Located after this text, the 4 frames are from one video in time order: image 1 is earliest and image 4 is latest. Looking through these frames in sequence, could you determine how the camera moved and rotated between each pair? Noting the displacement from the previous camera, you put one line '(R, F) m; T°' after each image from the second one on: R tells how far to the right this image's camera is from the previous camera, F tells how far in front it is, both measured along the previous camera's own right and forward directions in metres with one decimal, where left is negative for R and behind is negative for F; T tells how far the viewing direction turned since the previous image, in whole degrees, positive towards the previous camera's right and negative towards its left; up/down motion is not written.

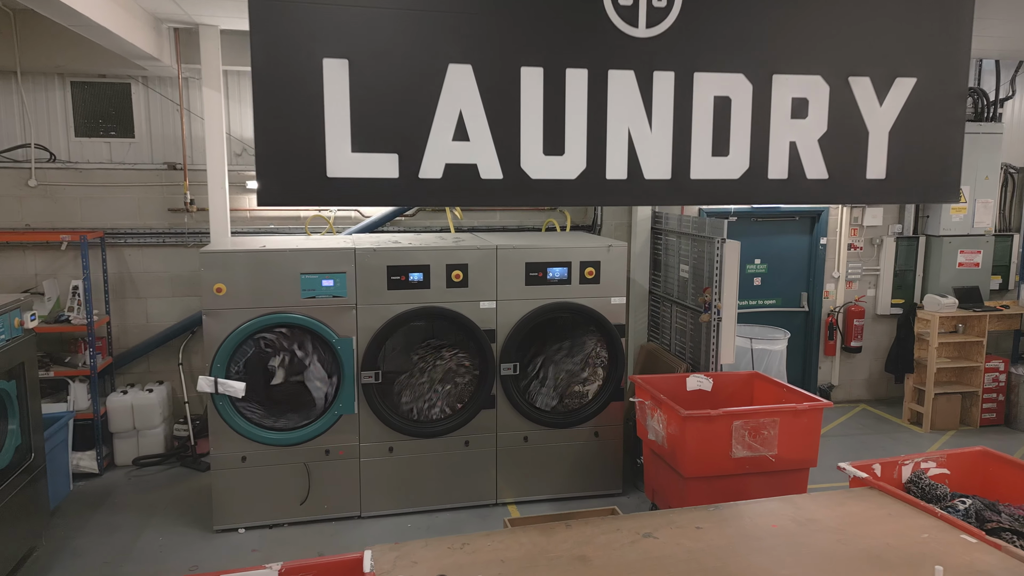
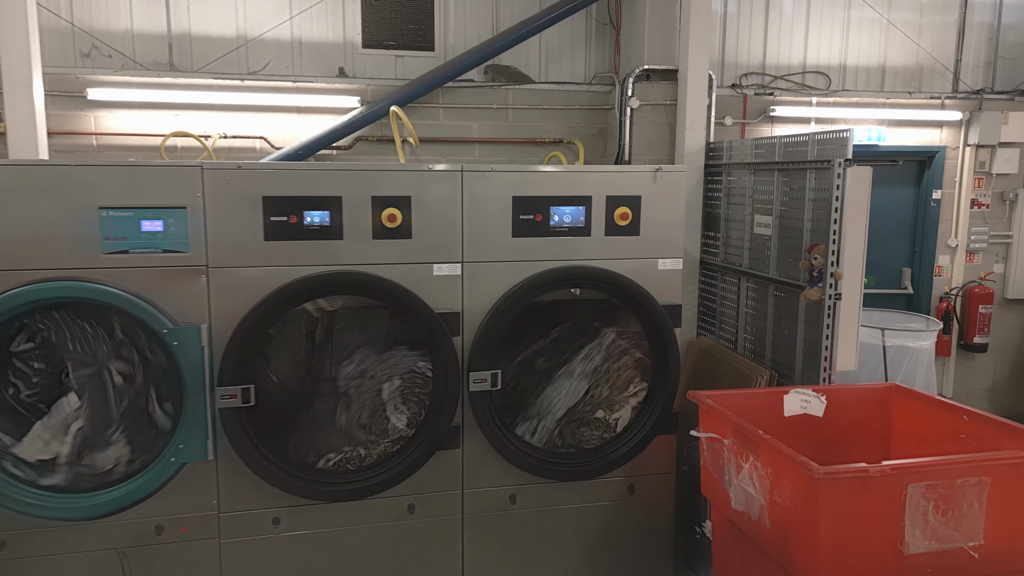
(+0.1, +1.4) m; 0°
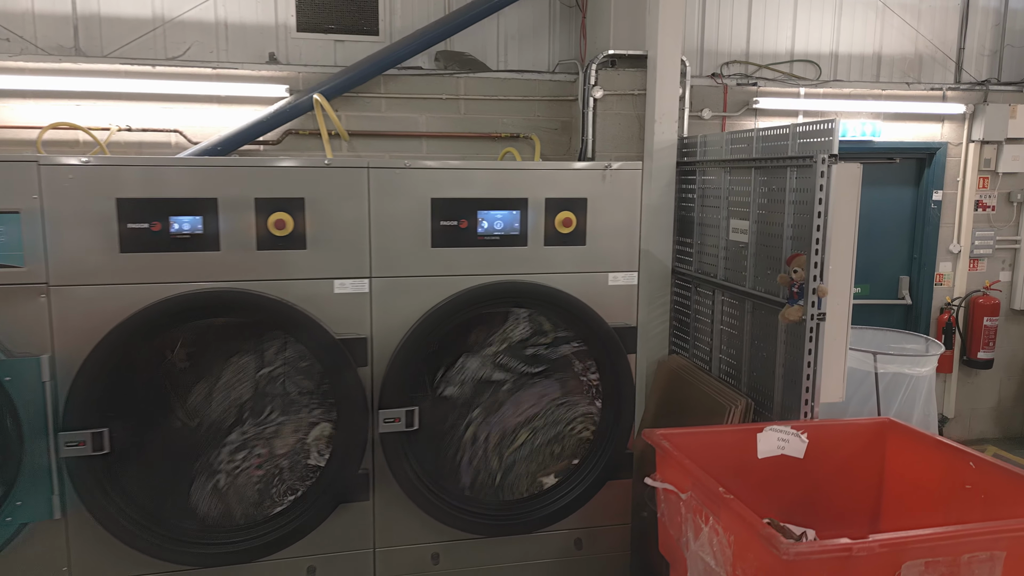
(+0.3, +0.3) m; 0°
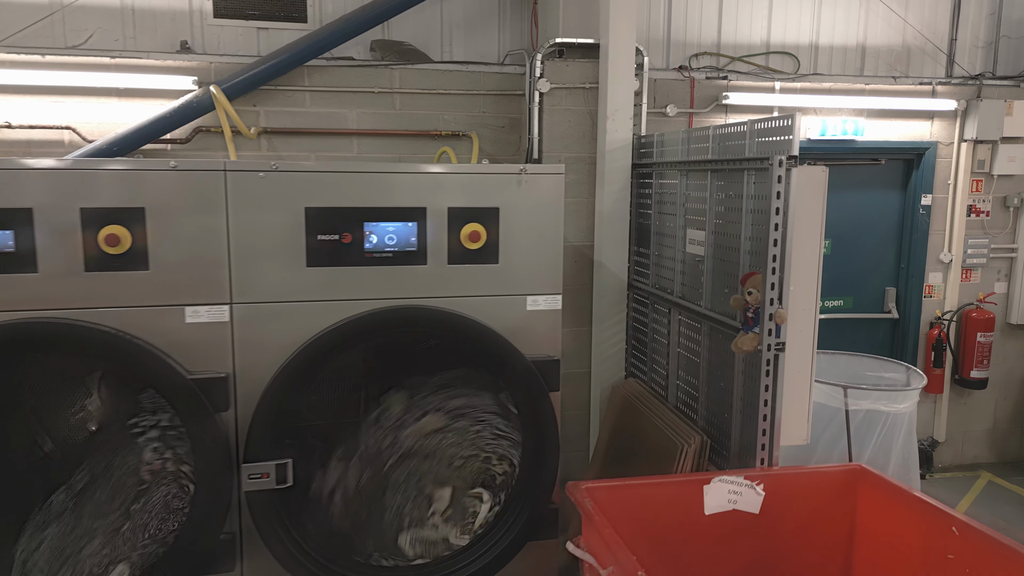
(+0.3, +0.3) m; 0°
